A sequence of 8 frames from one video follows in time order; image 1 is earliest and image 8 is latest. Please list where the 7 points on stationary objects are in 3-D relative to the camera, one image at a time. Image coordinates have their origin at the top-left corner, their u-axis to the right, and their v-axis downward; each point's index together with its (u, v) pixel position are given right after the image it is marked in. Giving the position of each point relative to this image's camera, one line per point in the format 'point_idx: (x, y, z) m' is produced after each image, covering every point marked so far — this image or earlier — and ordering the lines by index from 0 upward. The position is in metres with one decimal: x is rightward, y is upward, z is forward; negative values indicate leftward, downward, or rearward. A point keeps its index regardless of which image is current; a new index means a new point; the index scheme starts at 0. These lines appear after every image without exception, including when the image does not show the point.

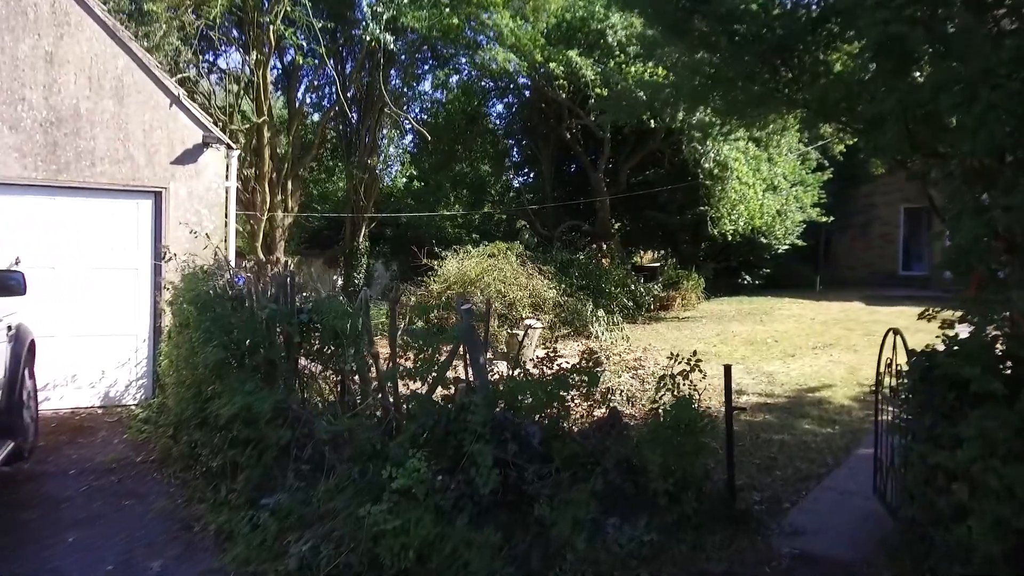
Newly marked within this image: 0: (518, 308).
0: (+0.1, -0.3, +14.0) m
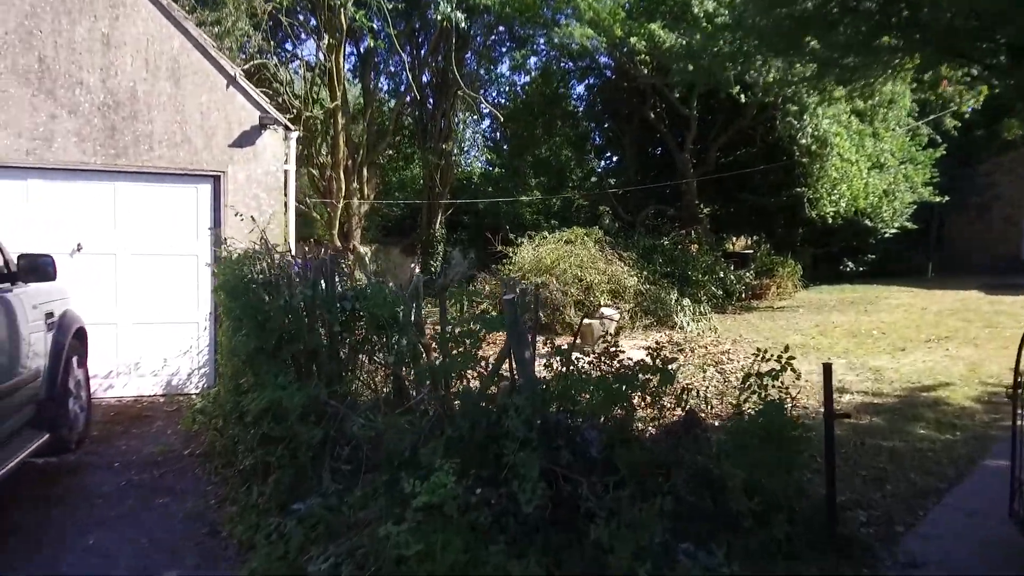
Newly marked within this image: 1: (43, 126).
0: (+1.5, -0.1, +13.3) m
1: (-4.6, +1.6, +7.3) m
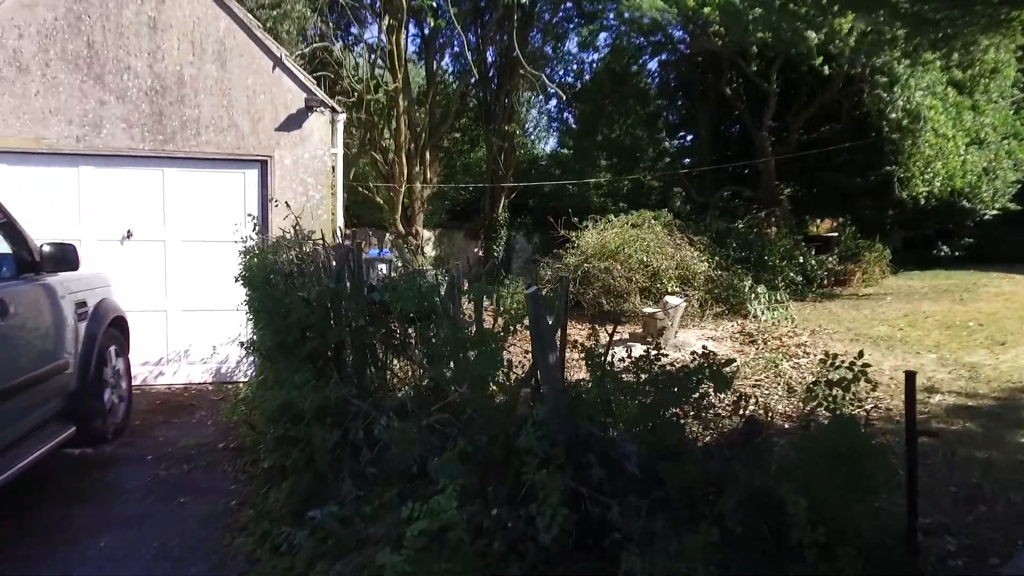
0: (+2.6, +0.1, +12.6) m
1: (-4.1, +1.7, +7.2) m
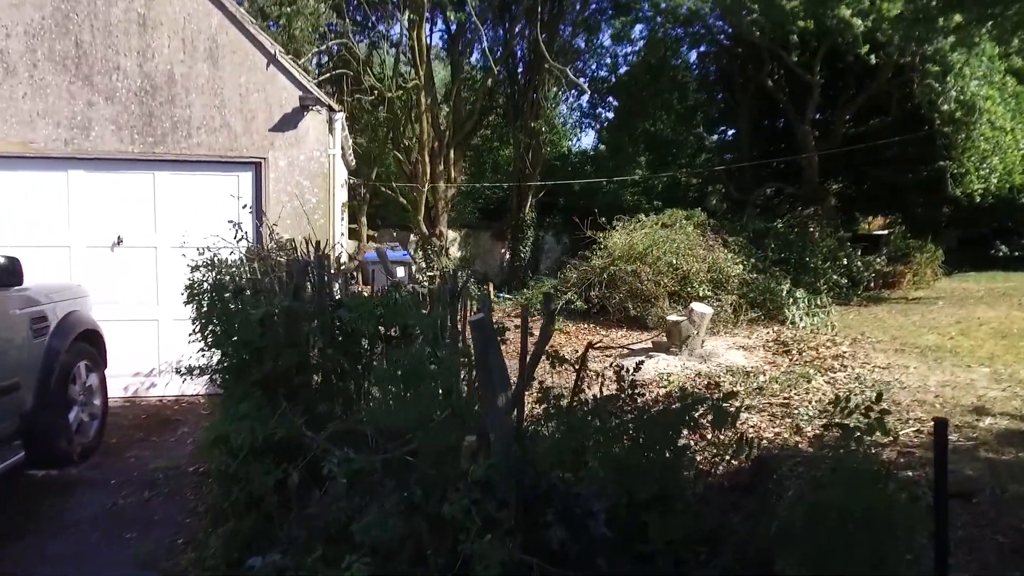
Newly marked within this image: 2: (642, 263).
0: (+2.9, +0.1, +12.0) m
1: (-4.0, +1.6, +7.0) m
2: (+2.2, +0.4, +12.3) m
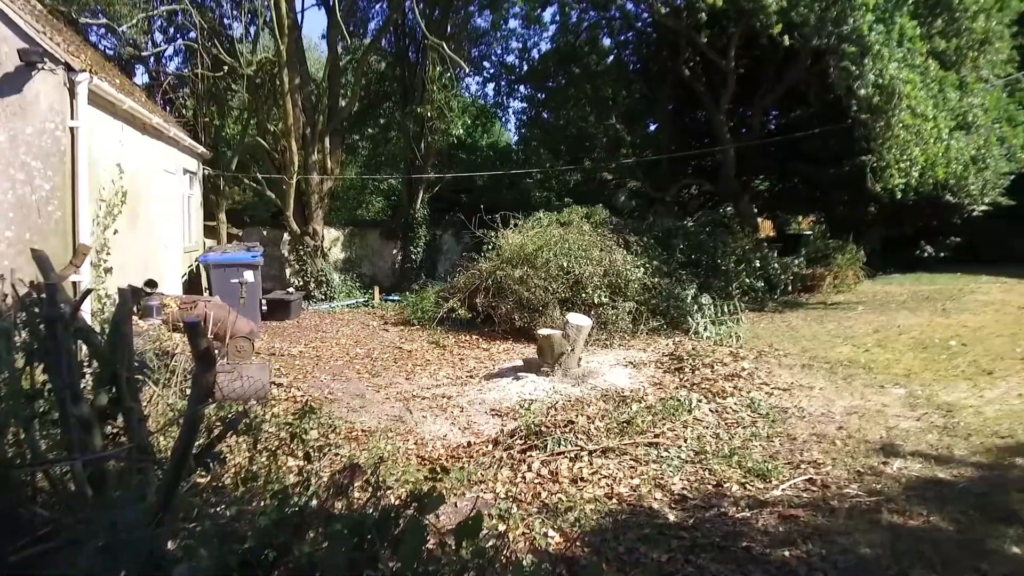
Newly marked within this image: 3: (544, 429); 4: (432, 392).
0: (+1.1, 0.0, +10.5) m
1: (-5.5, +1.5, +5.1) m
2: (+0.3, +0.3, +10.8) m
3: (+0.2, -1.1, +5.7) m
4: (-0.8, -1.1, +7.7) m
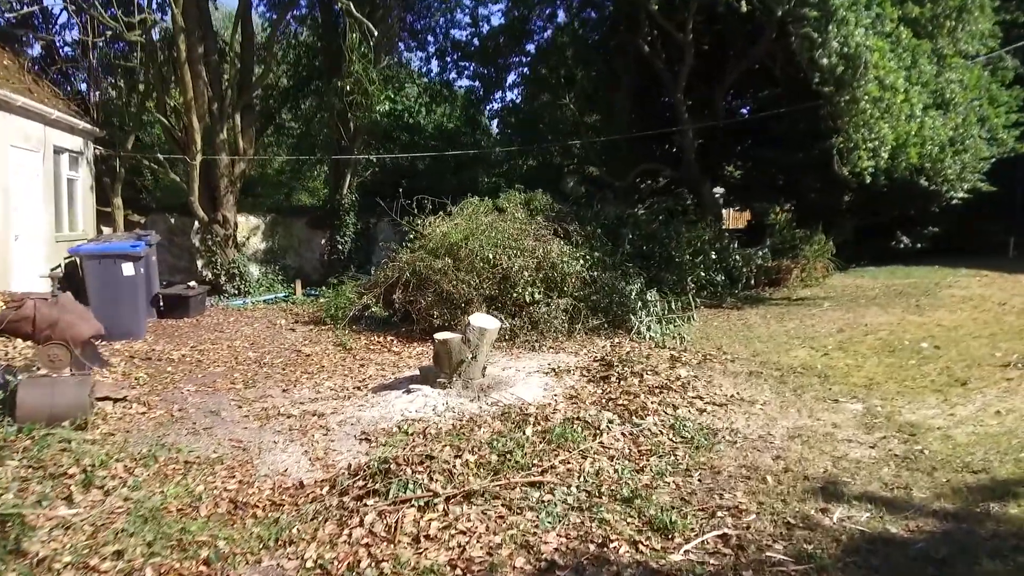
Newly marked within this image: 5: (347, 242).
0: (+0.1, 0.0, +9.3) m
1: (-6.5, +1.5, +3.8) m
2: (-0.7, +0.4, +9.6) m
3: (-0.7, -1.1, +4.5) m
4: (-1.8, -1.0, +6.4) m
5: (-2.9, +0.8, +13.1) m
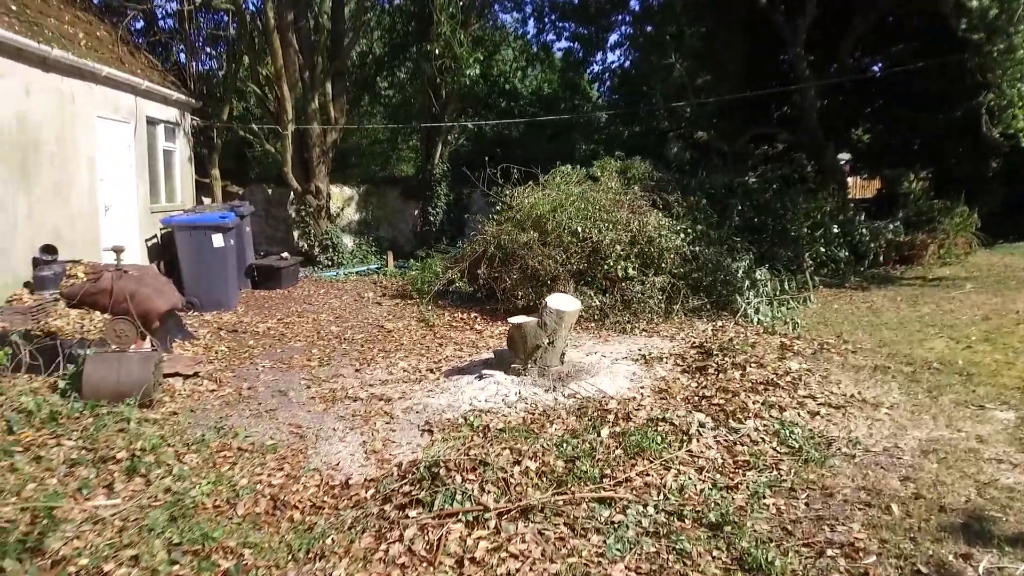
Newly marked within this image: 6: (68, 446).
0: (+1.1, +0.3, +8.6) m
1: (-6.1, +1.7, +4.0) m
2: (+0.4, +0.7, +8.9) m
3: (-0.3, -1.0, +4.0) m
4: (-1.1, -0.8, +6.1) m
5: (-1.2, +1.3, +12.7) m
6: (-2.8, -1.0, +4.7) m
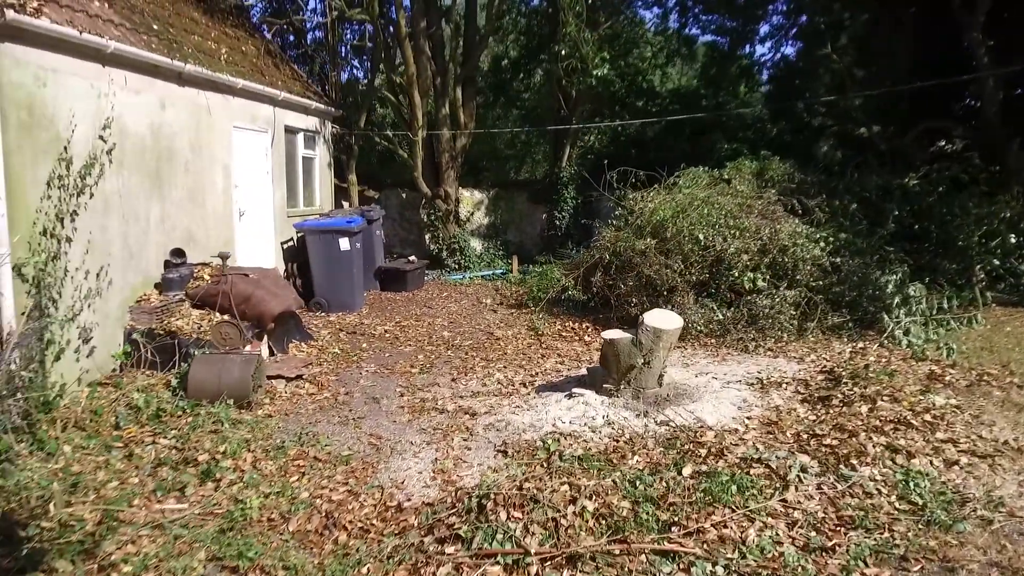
0: (+2.4, +0.2, +7.9) m
1: (-5.6, +1.7, +4.9) m
2: (+1.7, +0.6, +8.4) m
3: (-0.1, -1.1, +3.8) m
4: (-0.4, -0.9, +5.9) m
5: (+1.0, +1.2, +12.4) m
6: (-2.3, -1.0, +4.9) m
